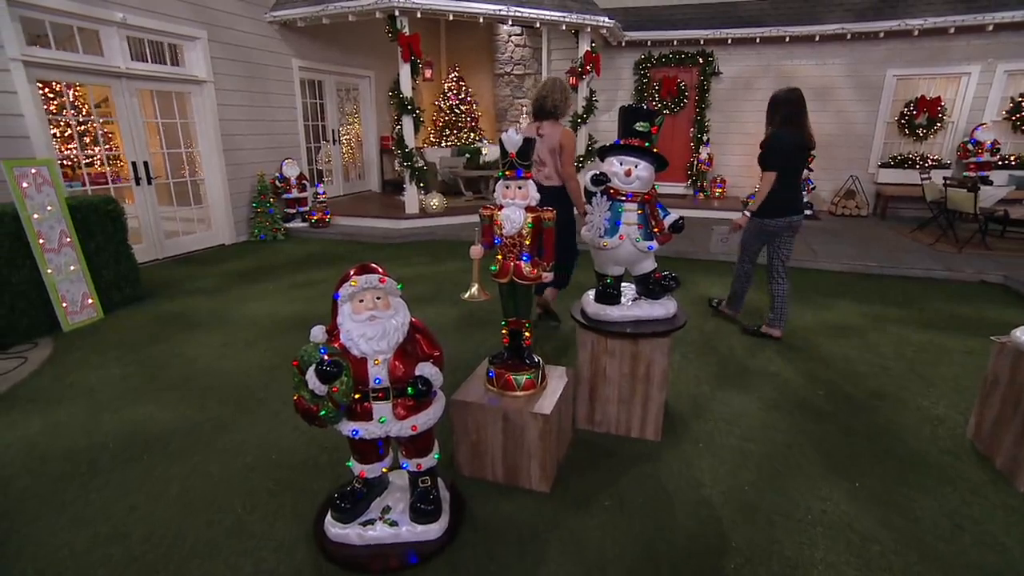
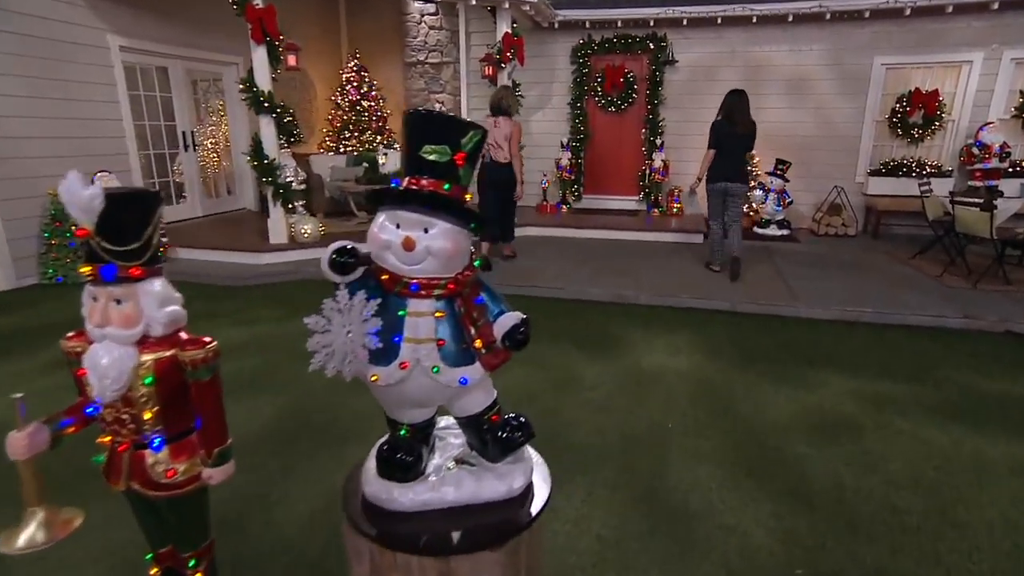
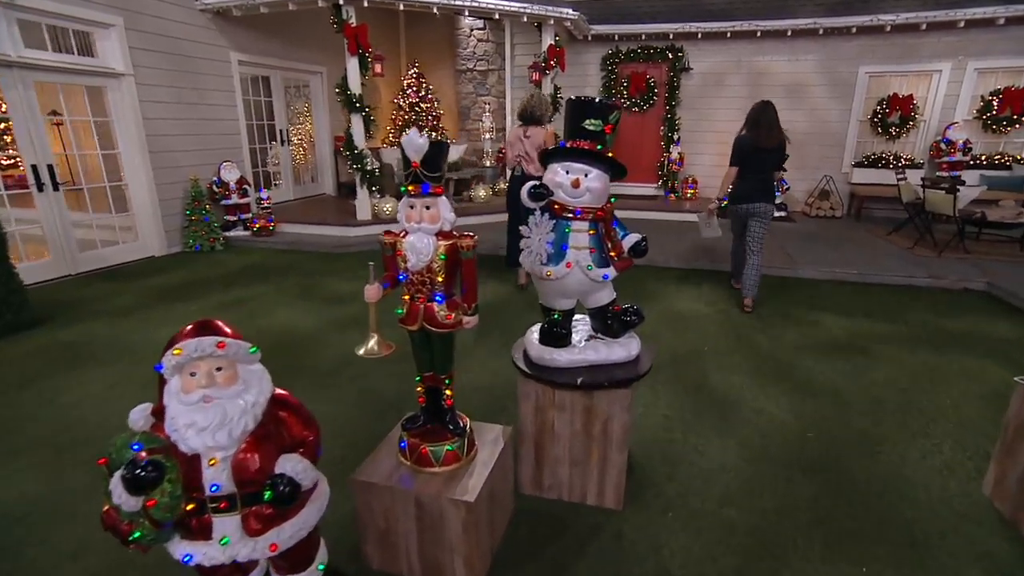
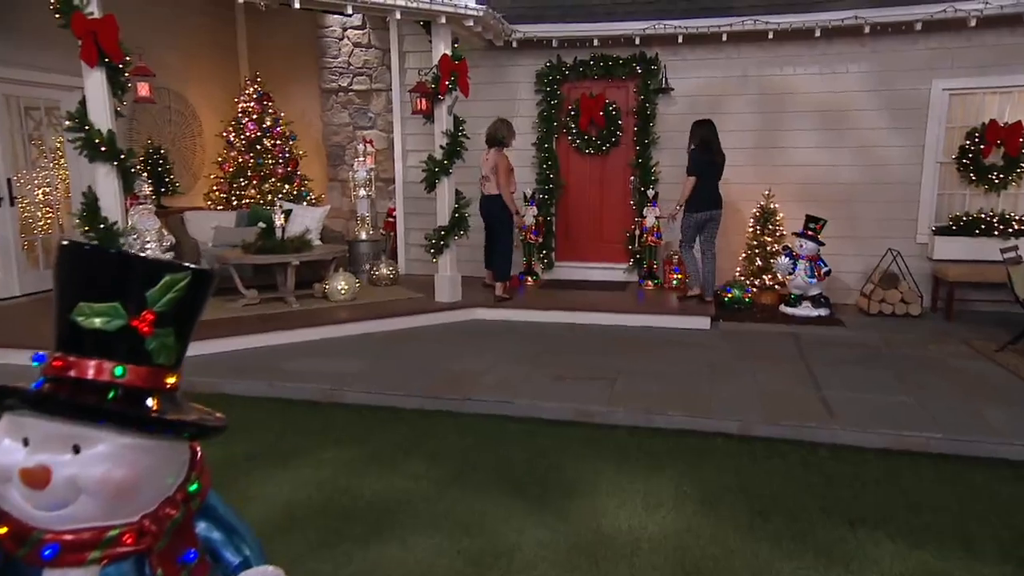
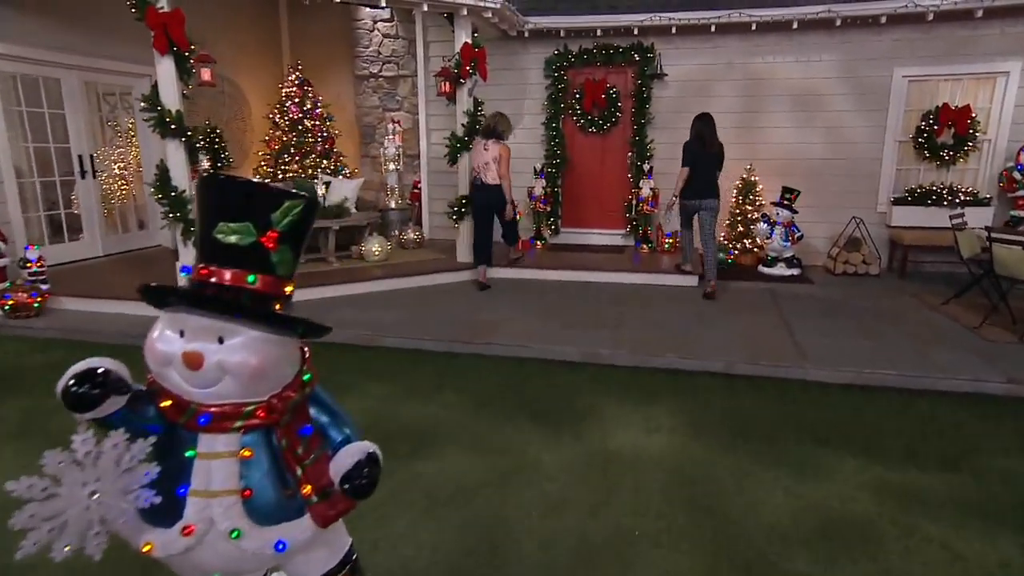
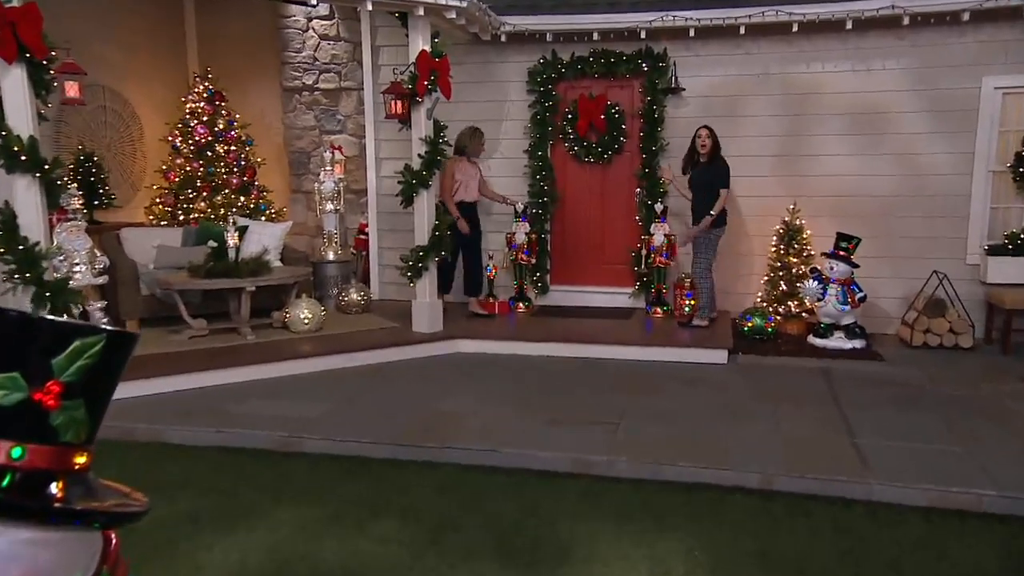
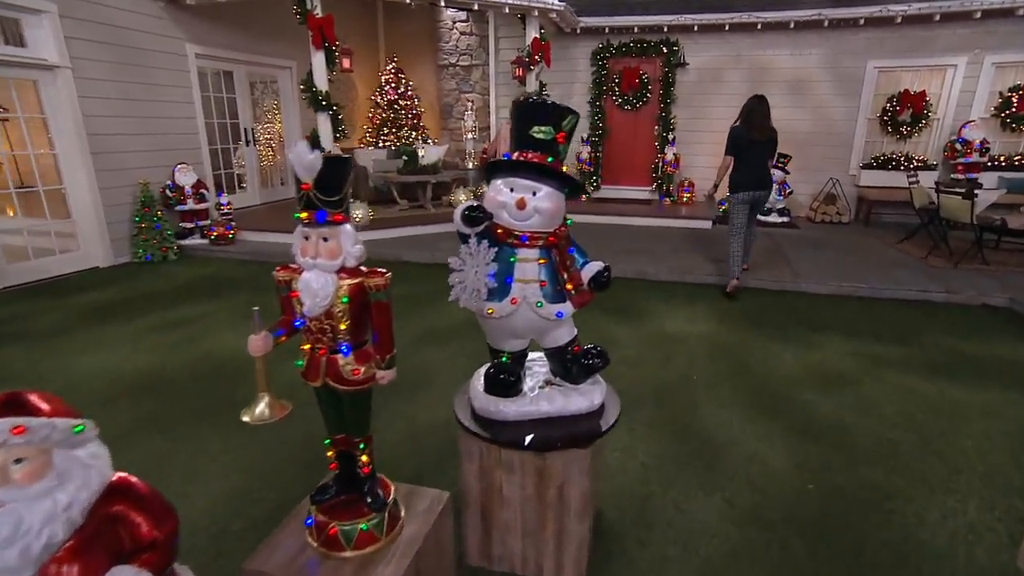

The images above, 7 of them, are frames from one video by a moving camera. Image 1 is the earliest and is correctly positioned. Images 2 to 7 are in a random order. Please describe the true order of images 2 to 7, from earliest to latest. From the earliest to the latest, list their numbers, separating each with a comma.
3, 7, 2, 5, 4, 6
